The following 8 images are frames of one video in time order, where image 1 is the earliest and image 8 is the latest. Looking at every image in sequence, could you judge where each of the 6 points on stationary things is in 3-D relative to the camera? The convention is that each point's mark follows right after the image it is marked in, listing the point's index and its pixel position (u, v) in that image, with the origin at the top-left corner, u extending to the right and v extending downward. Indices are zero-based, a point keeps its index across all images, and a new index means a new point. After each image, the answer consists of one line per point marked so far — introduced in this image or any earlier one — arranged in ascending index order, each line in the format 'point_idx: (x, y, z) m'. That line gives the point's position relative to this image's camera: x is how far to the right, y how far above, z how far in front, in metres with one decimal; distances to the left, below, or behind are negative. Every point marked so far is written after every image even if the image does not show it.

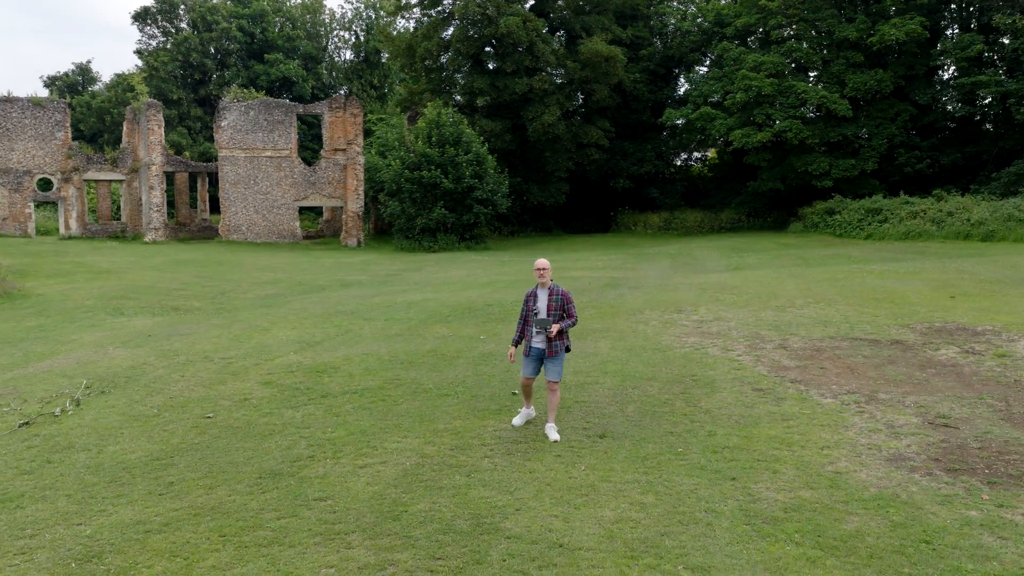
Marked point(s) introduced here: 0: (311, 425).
0: (-1.6, -1.1, +7.1) m
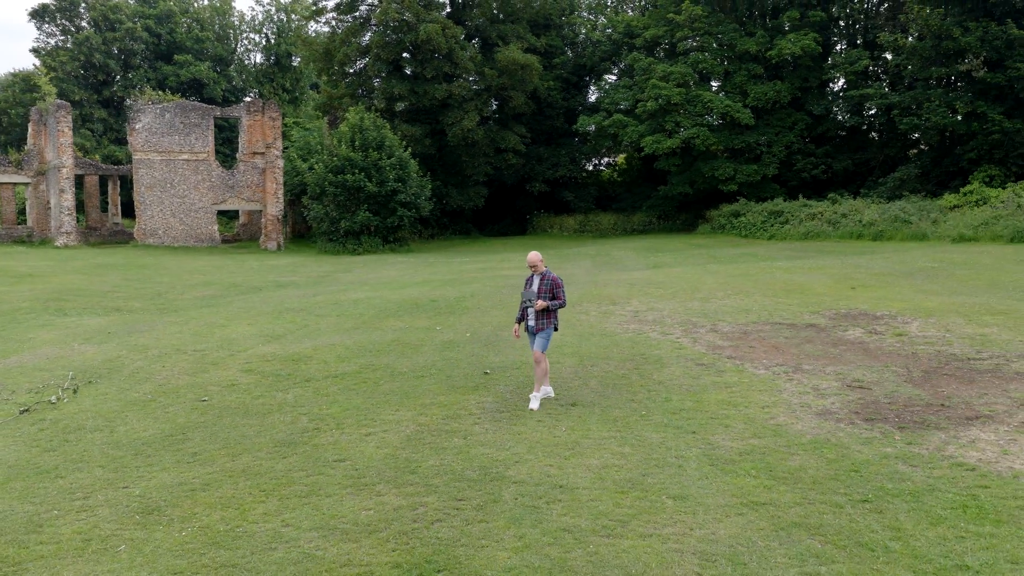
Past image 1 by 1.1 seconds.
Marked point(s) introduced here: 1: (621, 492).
0: (-1.8, -1.0, +7.7) m
1: (+0.7, -1.3, +5.4) m
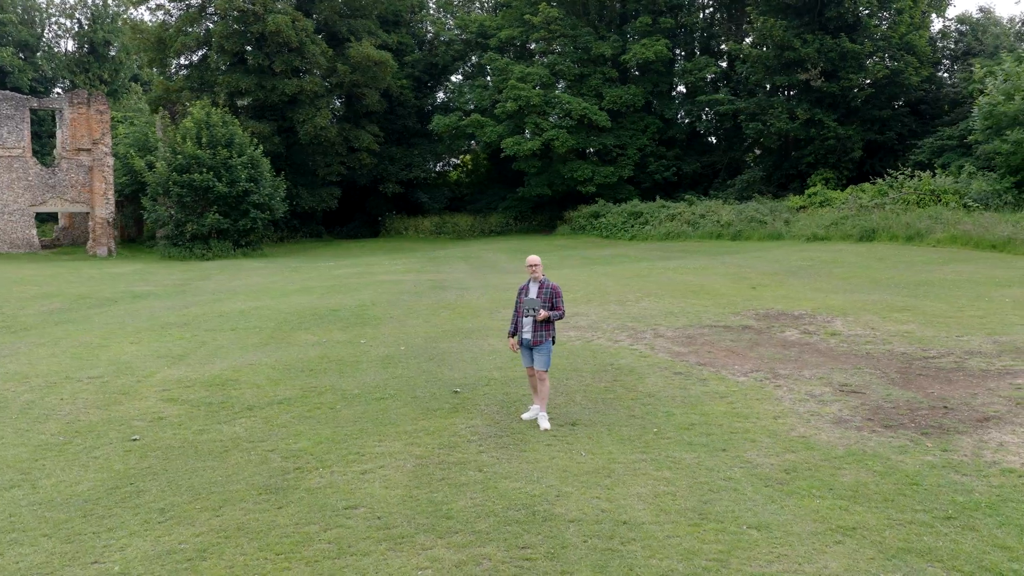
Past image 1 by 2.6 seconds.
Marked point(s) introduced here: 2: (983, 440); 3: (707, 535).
0: (-1.9, -1.1, +6.7) m
1: (+1.0, -1.3, +4.9) m
2: (+3.3, -1.1, +6.1) m
3: (+1.1, -1.4, +4.8) m
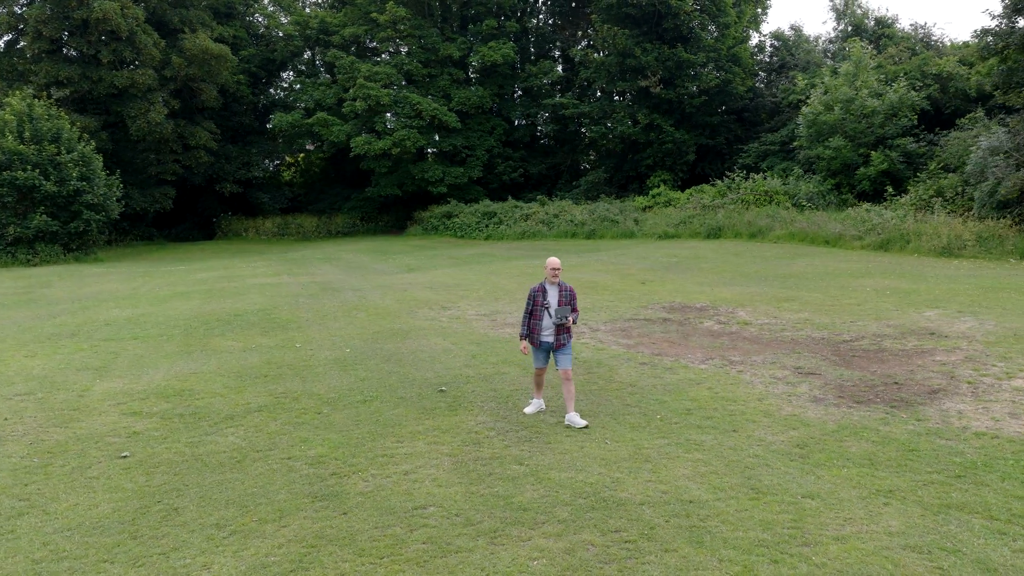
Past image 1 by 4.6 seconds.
0: (-1.8, -1.2, +6.4) m
1: (+1.5, -1.3, +5.3) m
2: (+3.4, -1.0, +6.9) m
3: (+1.5, -1.3, +5.1) m
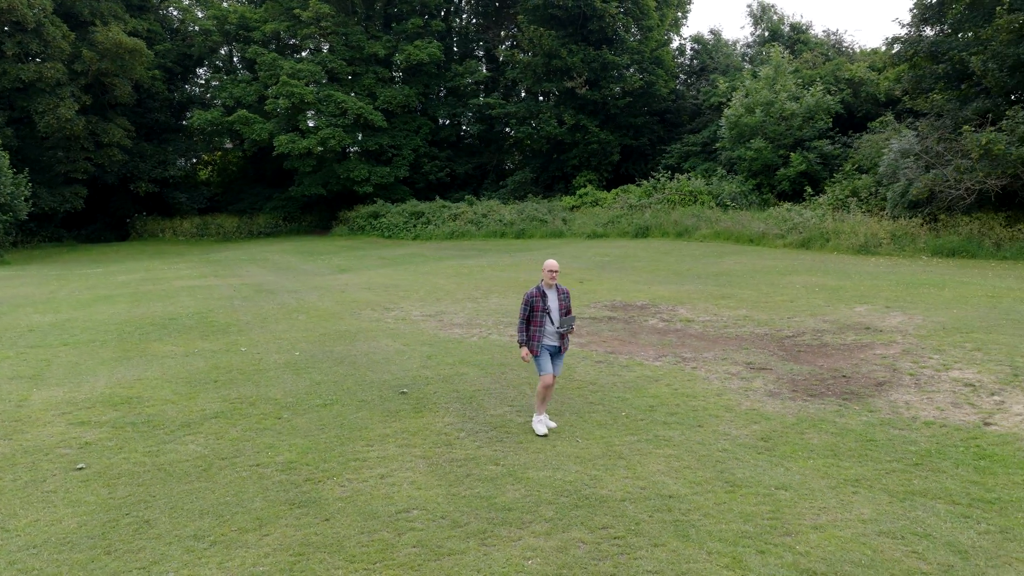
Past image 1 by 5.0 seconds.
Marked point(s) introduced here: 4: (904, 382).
0: (-2.0, -1.2, +6.2) m
1: (+1.4, -1.3, +5.4) m
2: (+3.2, -0.9, +7.2) m
3: (+1.4, -1.3, +5.3) m
4: (+3.5, -0.8, +7.7) m
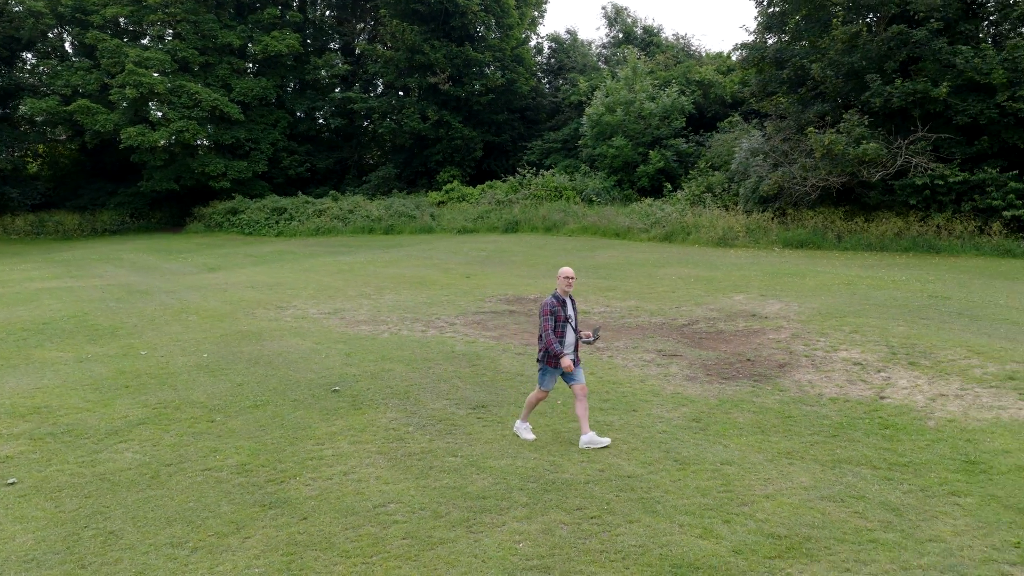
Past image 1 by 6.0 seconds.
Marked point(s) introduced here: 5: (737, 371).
0: (-2.3, -1.2, +6.0) m
1: (+1.1, -1.2, +5.8) m
2: (+2.6, -0.8, +7.9) m
3: (+1.2, -1.2, +5.7) m
4: (+2.8, -0.7, +8.4) m
5: (+2.1, -0.8, +8.2) m
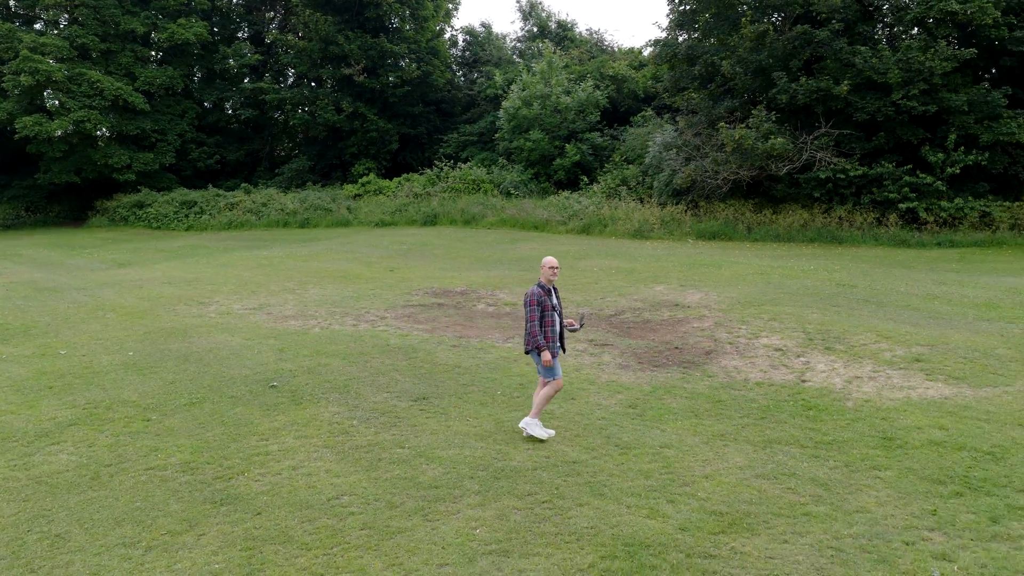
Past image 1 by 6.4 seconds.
0: (-2.7, -1.2, +5.9) m
1: (+0.8, -1.1, +6.0) m
2: (+2.0, -0.7, +8.2) m
3: (+0.9, -1.2, +5.9) m
4: (+2.2, -0.6, +8.8) m
5: (+1.5, -0.7, +8.5) m
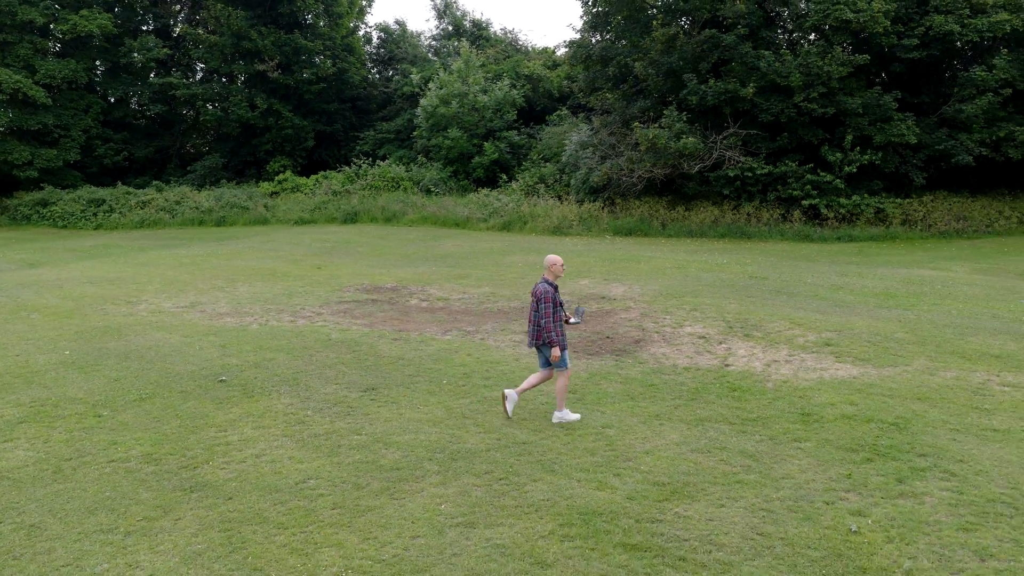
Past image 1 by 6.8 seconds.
0: (-3.0, -1.1, +6.0) m
1: (+0.4, -1.1, +6.4) m
2: (+1.4, -0.7, +8.8) m
3: (+0.5, -1.1, +6.4) m
4: (+1.5, -0.5, +9.4) m
5: (+0.9, -0.6, +9.0) m
